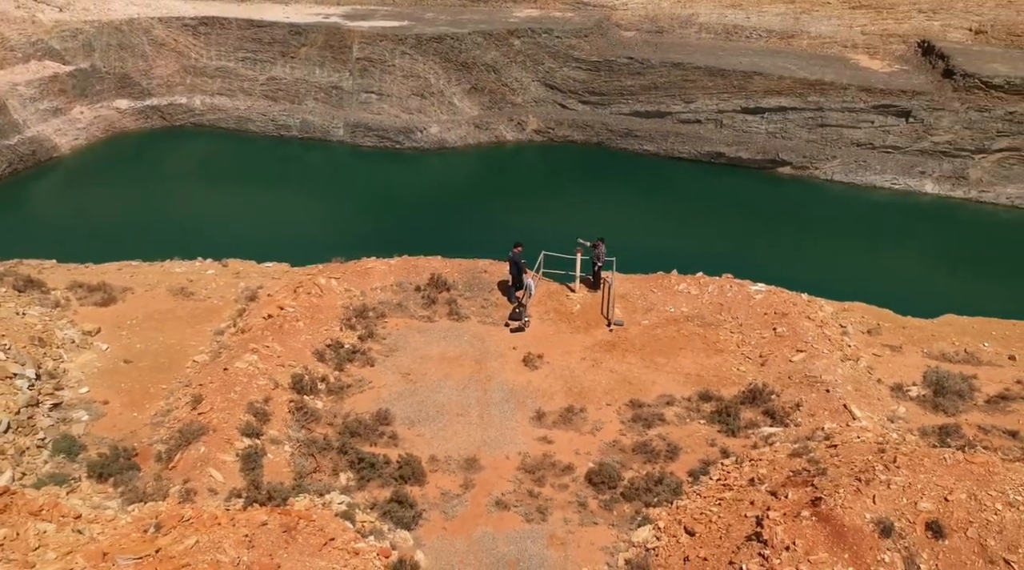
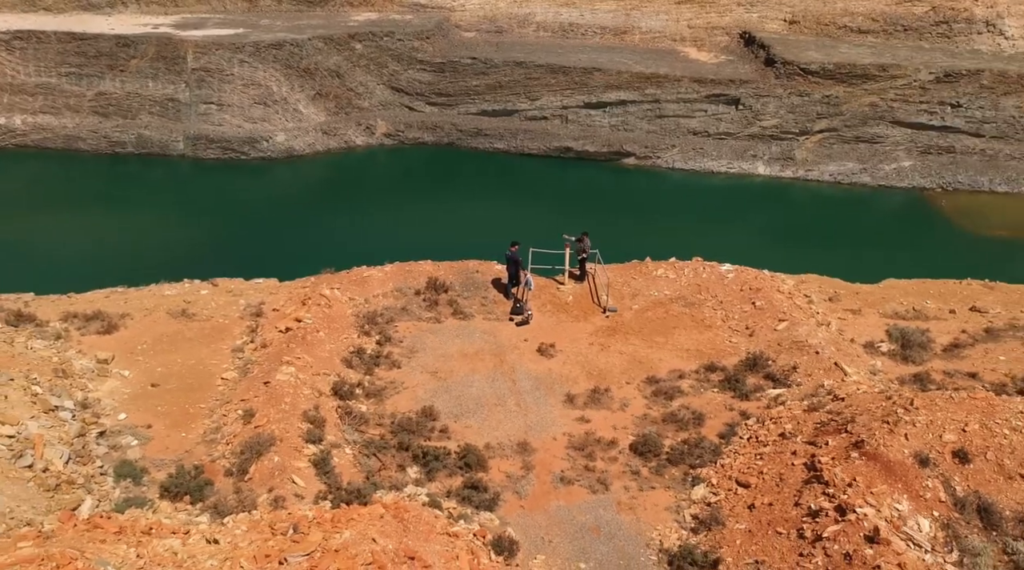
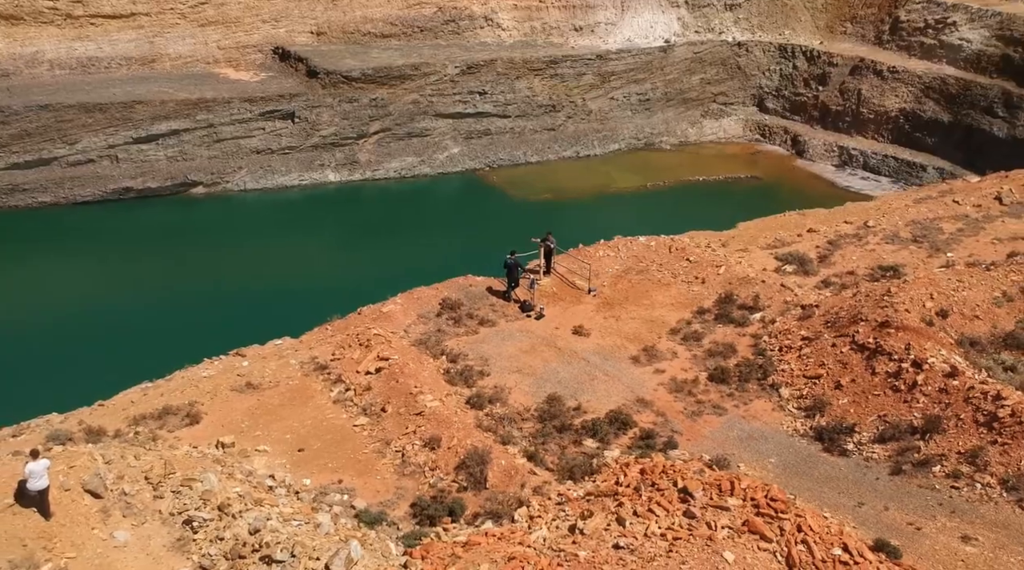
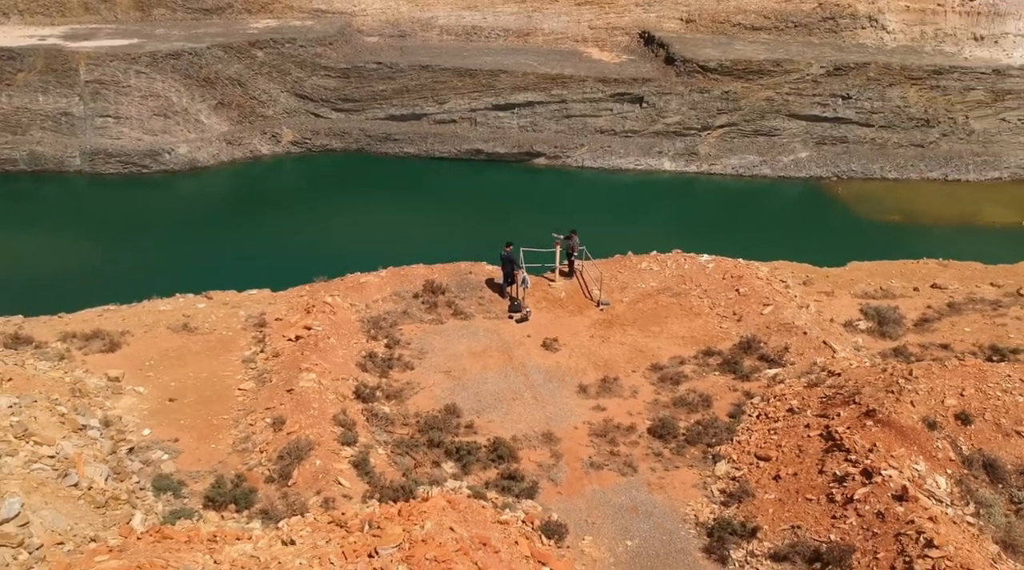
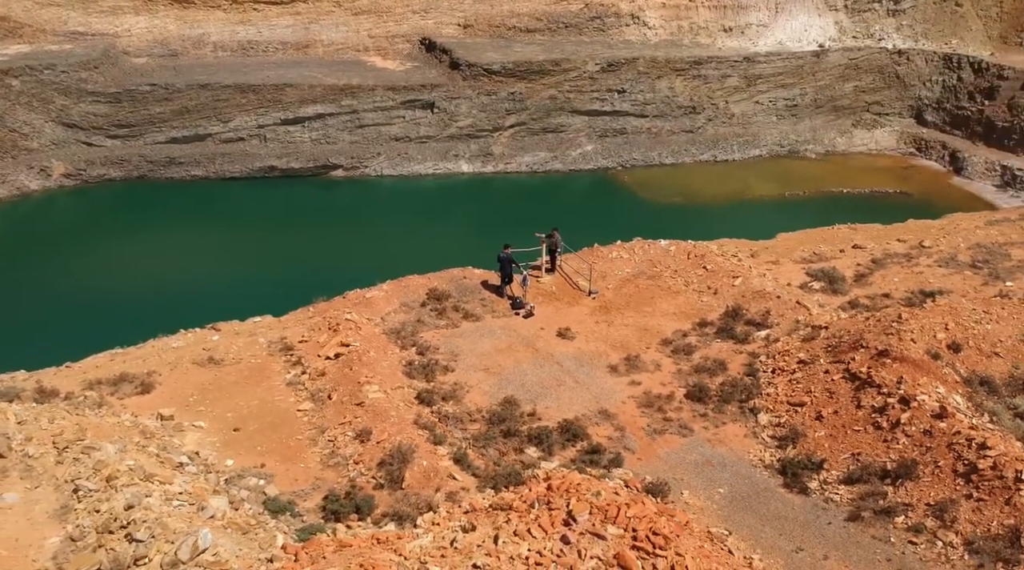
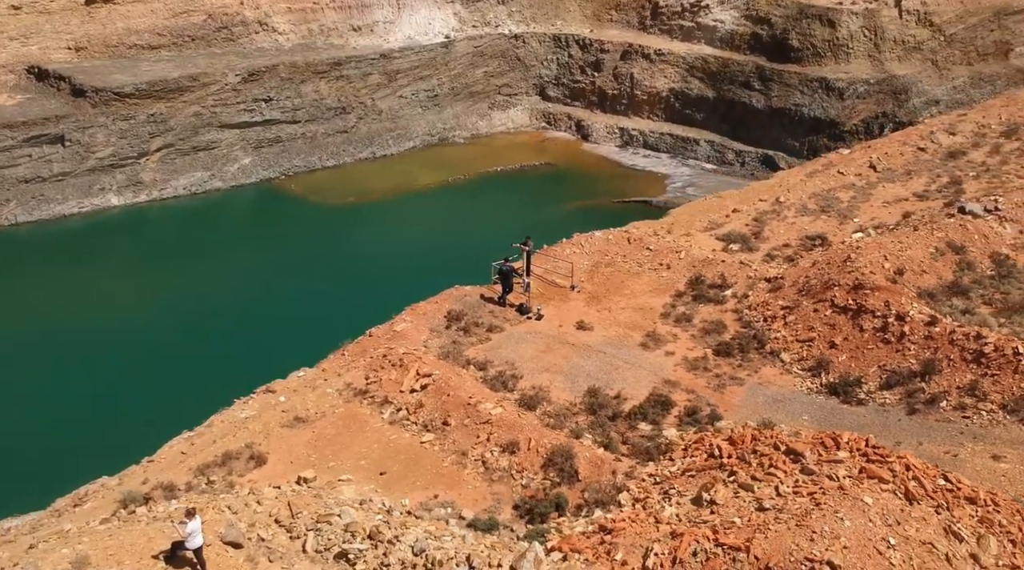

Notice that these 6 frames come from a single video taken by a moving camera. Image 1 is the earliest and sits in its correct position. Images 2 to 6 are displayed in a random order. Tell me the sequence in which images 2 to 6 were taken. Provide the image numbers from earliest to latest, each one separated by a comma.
2, 4, 5, 3, 6
